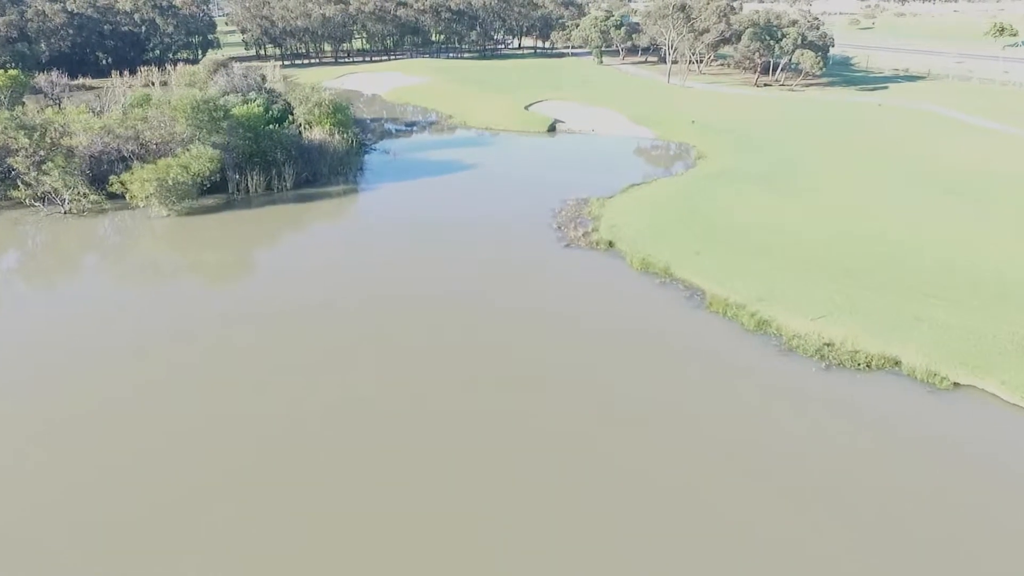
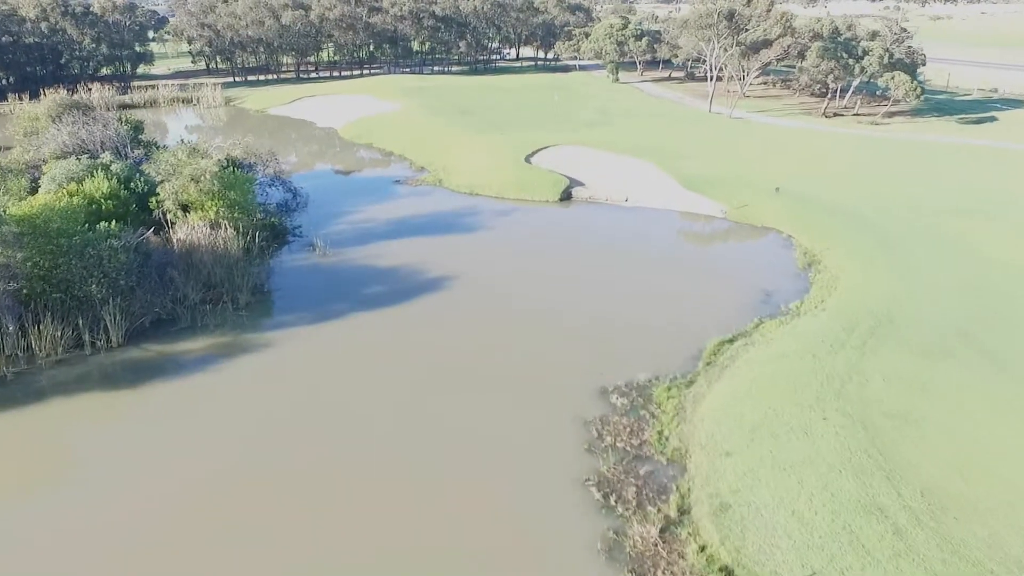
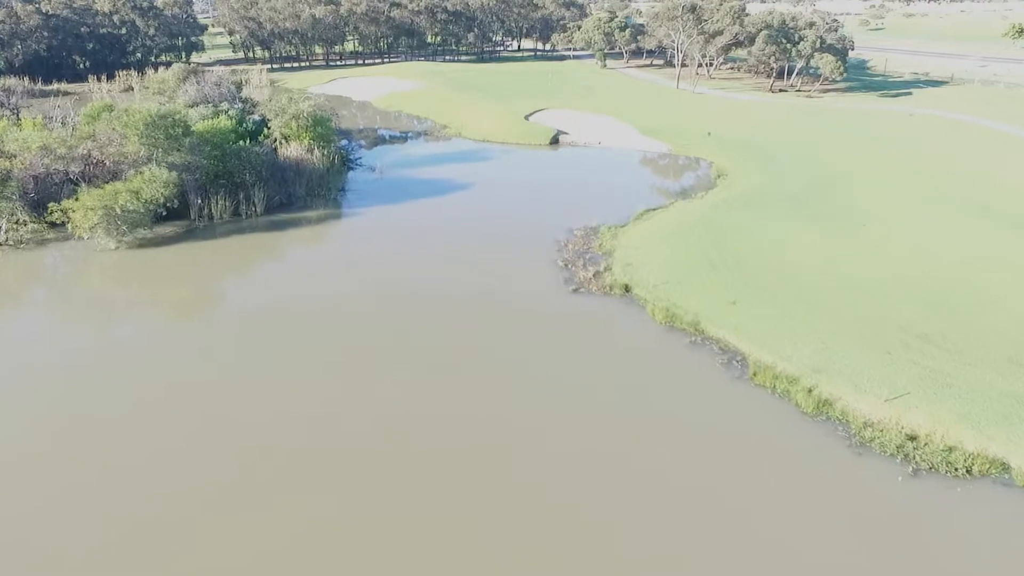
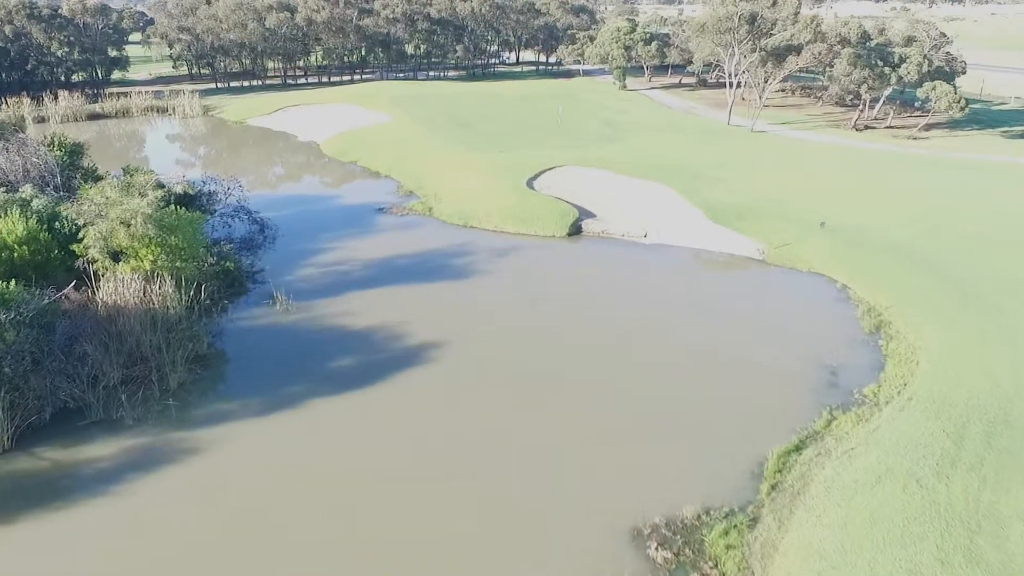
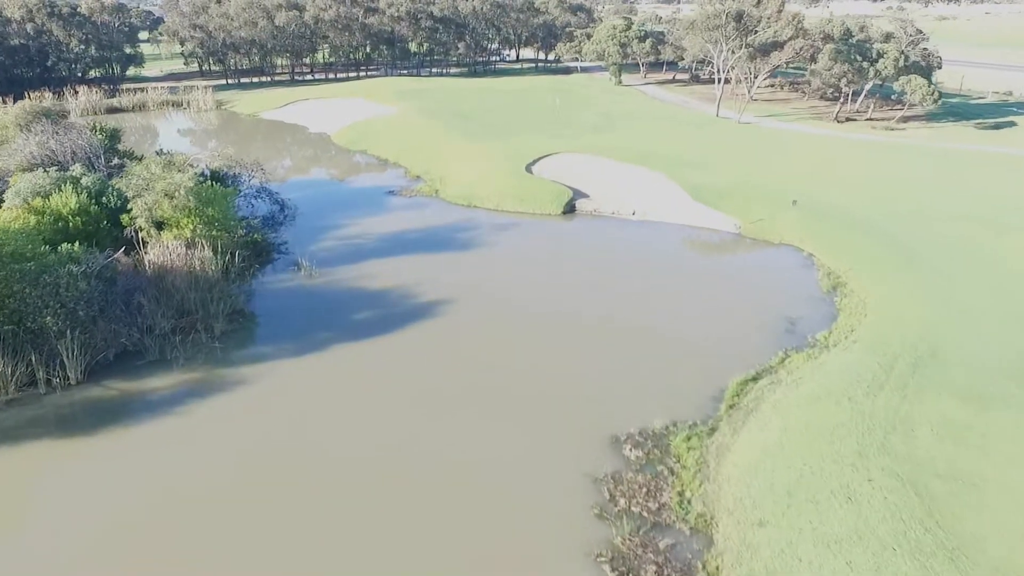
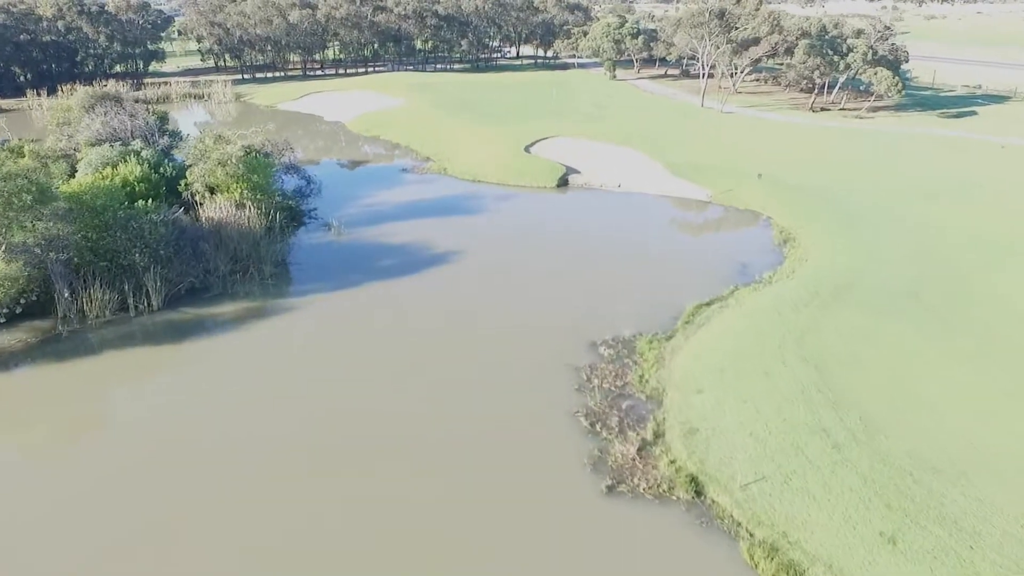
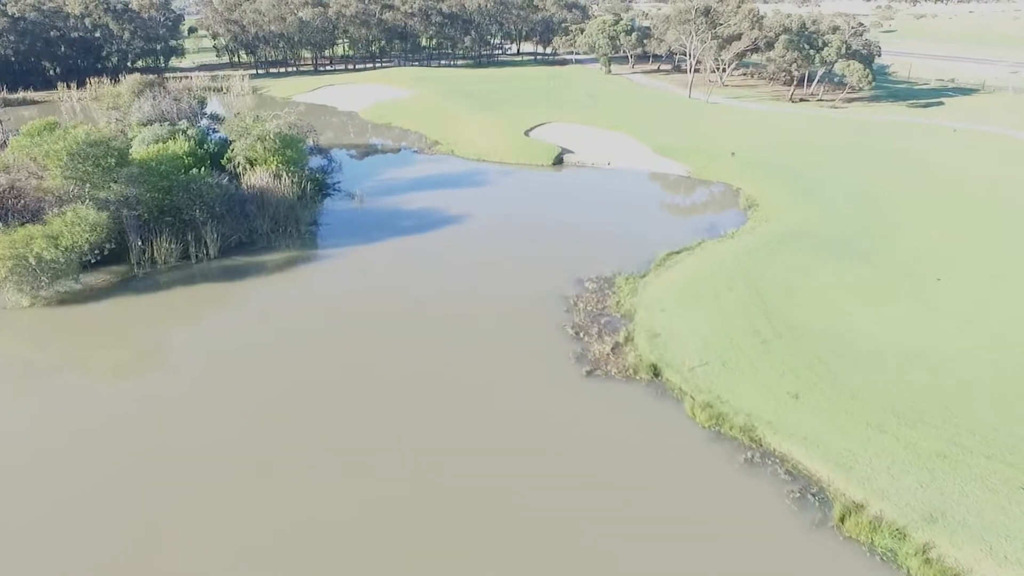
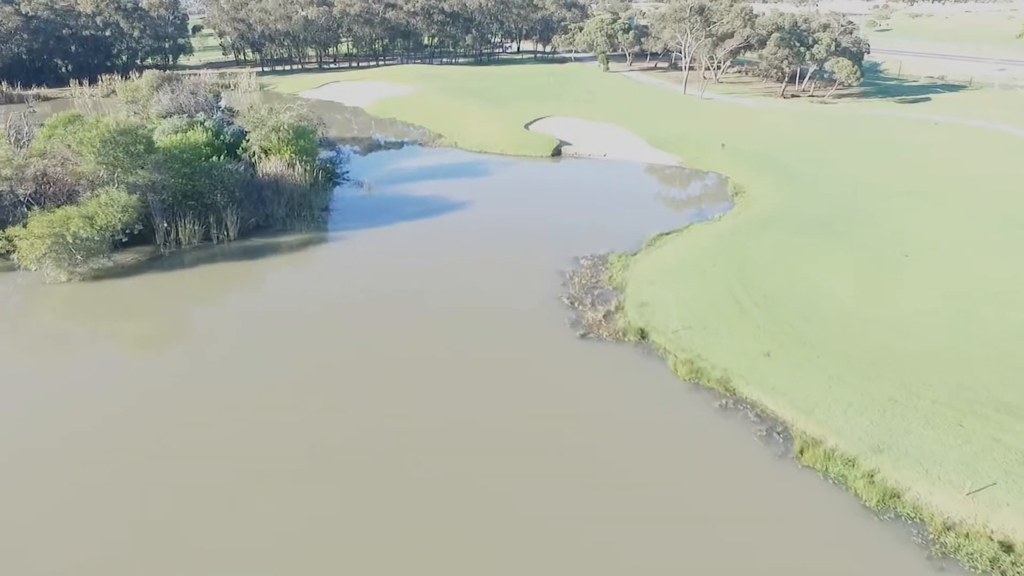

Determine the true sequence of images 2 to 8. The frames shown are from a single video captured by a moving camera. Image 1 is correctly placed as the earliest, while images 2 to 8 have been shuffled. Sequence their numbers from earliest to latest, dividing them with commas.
3, 8, 7, 6, 2, 5, 4
